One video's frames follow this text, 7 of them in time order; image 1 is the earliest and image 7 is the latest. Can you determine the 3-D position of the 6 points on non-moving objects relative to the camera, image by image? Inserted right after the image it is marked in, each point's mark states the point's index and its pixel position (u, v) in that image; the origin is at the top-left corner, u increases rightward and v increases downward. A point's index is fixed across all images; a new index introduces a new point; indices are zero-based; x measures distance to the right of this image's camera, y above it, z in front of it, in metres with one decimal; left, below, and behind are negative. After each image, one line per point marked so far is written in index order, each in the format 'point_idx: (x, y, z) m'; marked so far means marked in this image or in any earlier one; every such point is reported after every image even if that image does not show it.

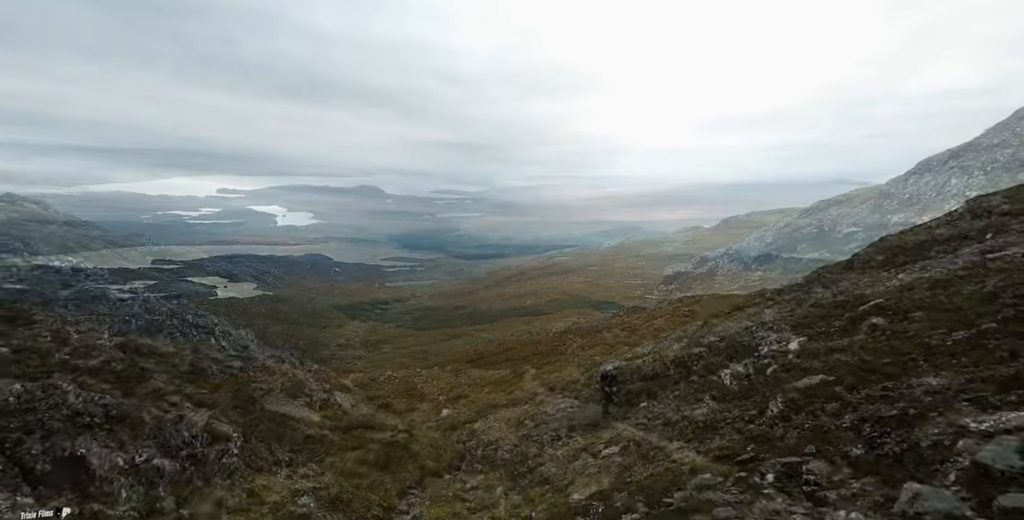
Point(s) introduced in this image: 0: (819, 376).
0: (+11.6, -4.3, +18.3) m
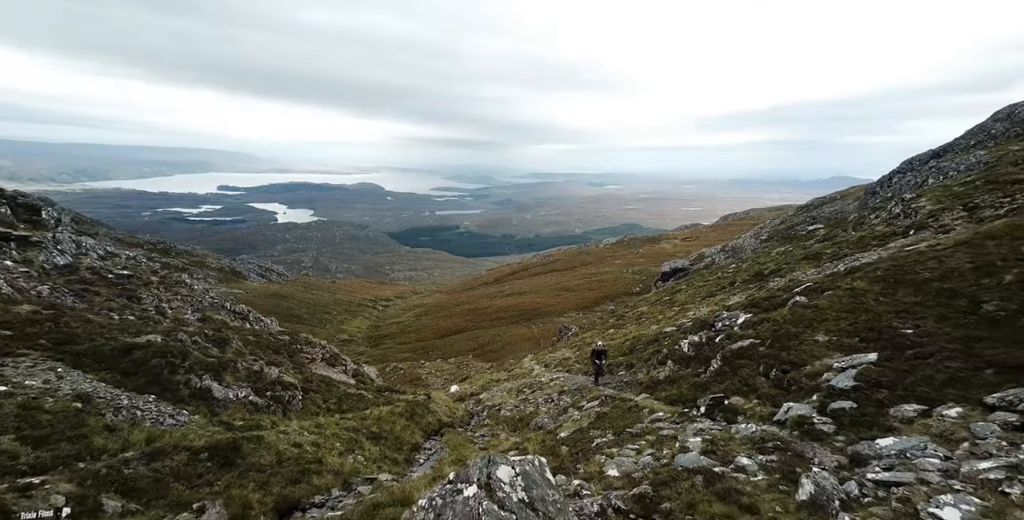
0: (+11.7, -3.8, +23.8) m
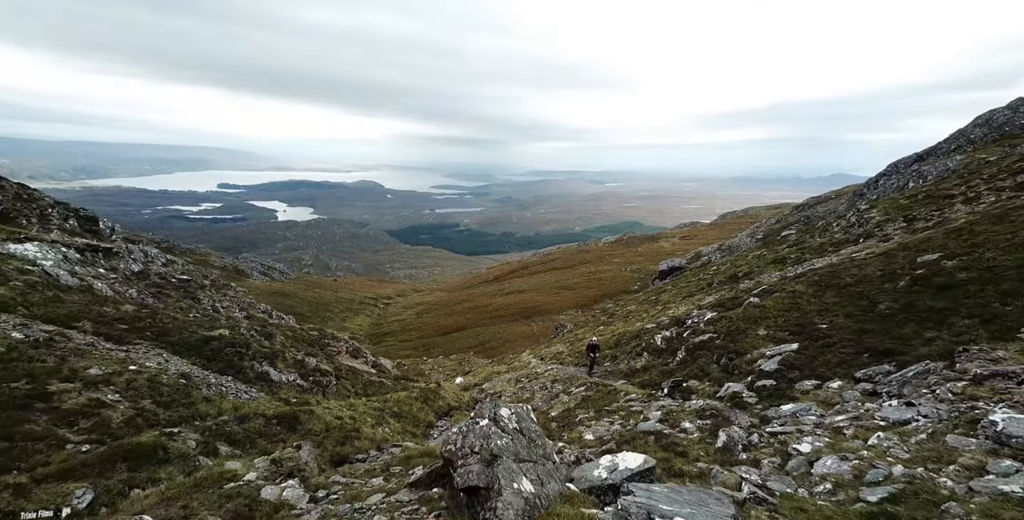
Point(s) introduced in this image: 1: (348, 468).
0: (+11.6, -4.3, +28.5) m
1: (-5.8, -7.4, +17.3) m
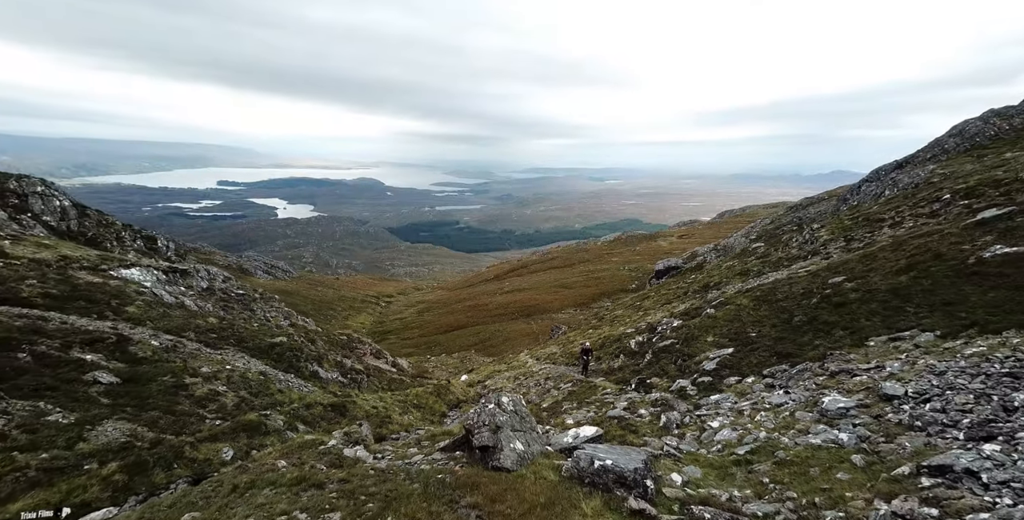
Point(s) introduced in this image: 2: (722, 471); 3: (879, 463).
0: (+11.5, -5.6, +34.8) m
1: (-5.9, -8.8, +23.6) m
2: (+7.3, -7.3, +16.9) m
3: (+11.0, -5.9, +14.5) m
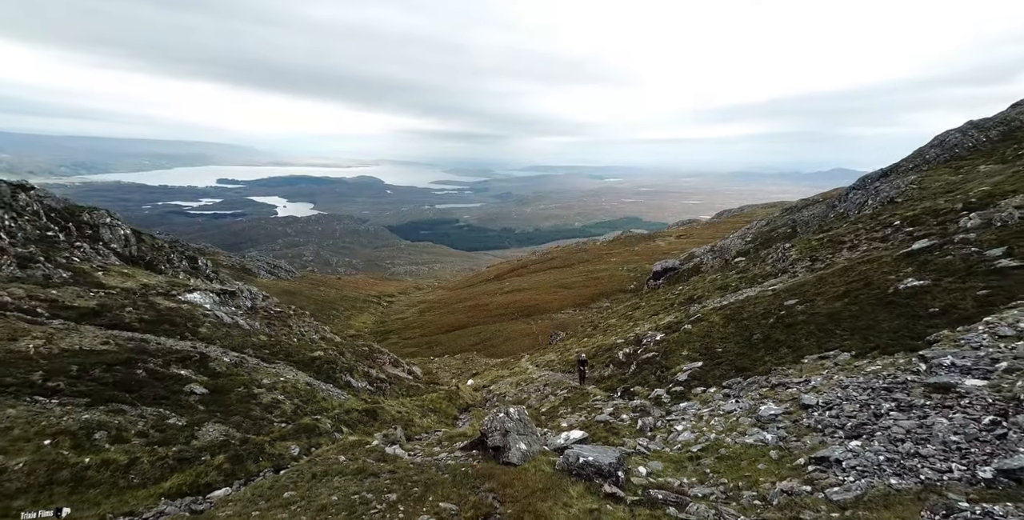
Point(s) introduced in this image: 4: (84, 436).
0: (+11.7, -7.5, +40.1) m
1: (-5.6, -10.7, +28.9) m
2: (+7.6, -9.3, +22.1) m
3: (+11.2, -8.0, +19.7) m
4: (-16.6, -6.7, +19.0) m
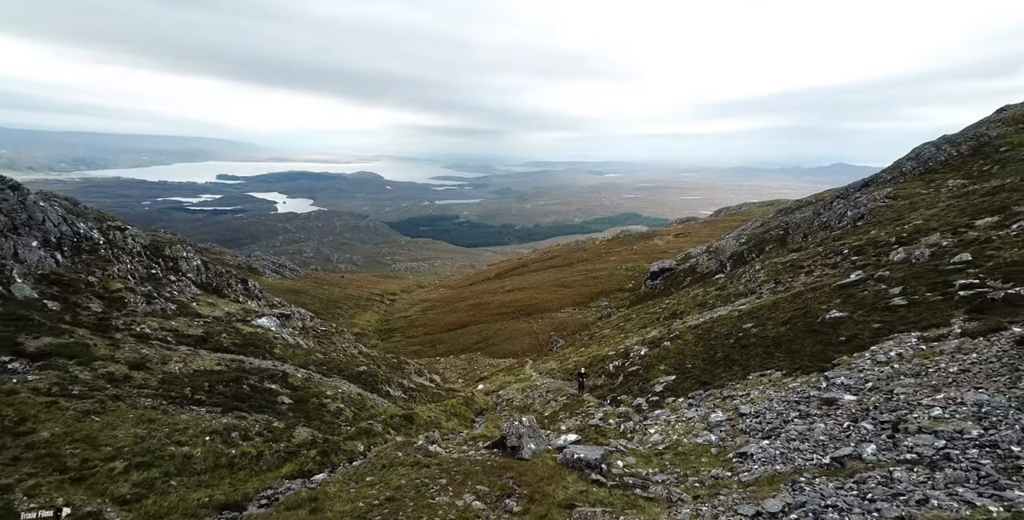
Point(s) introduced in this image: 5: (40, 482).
0: (+12.5, -10.3, +48.1) m
1: (-4.9, -13.6, +36.9) m
2: (+8.4, -12.3, +30.1) m
3: (+12.0, -10.9, +27.7) m
4: (-15.8, -9.7, +26.9) m
5: (-18.8, -8.7, +19.4) m
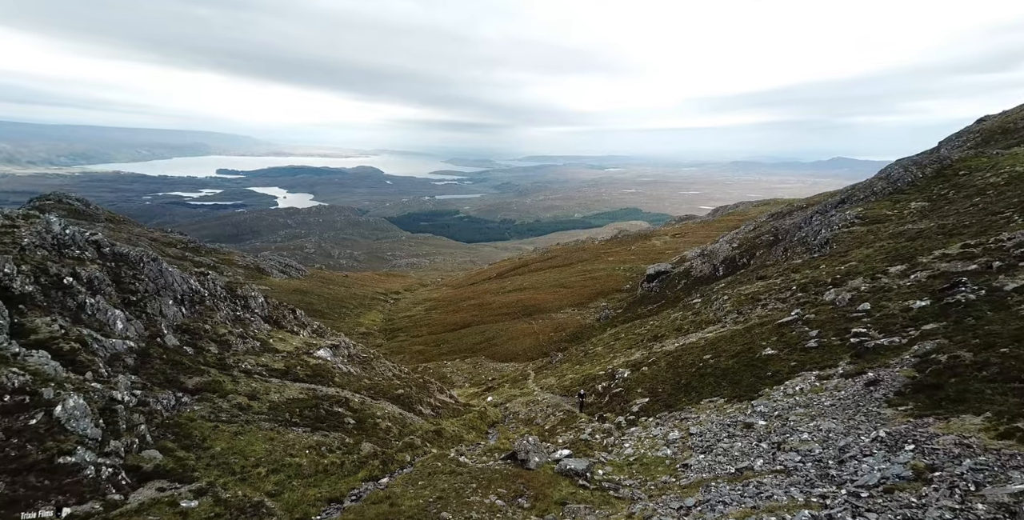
0: (+13.3, -15.3, +59.1) m
1: (-4.1, -18.7, +47.9) m
2: (+9.1, -17.4, +41.1) m
3: (+12.8, -16.1, +38.7) m
4: (-15.0, -14.8, +37.9) m
5: (-18.0, -13.9, +30.4) m
